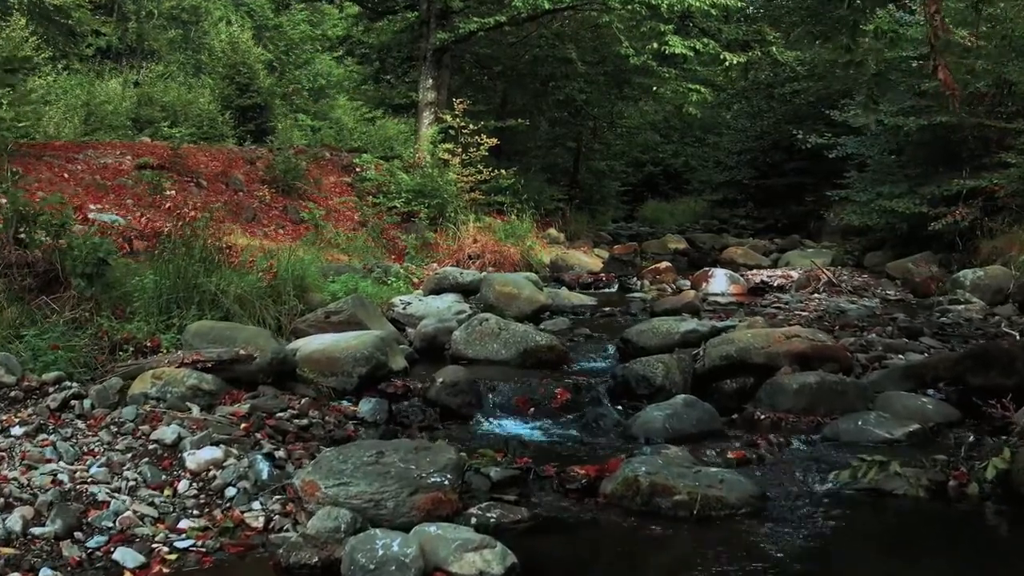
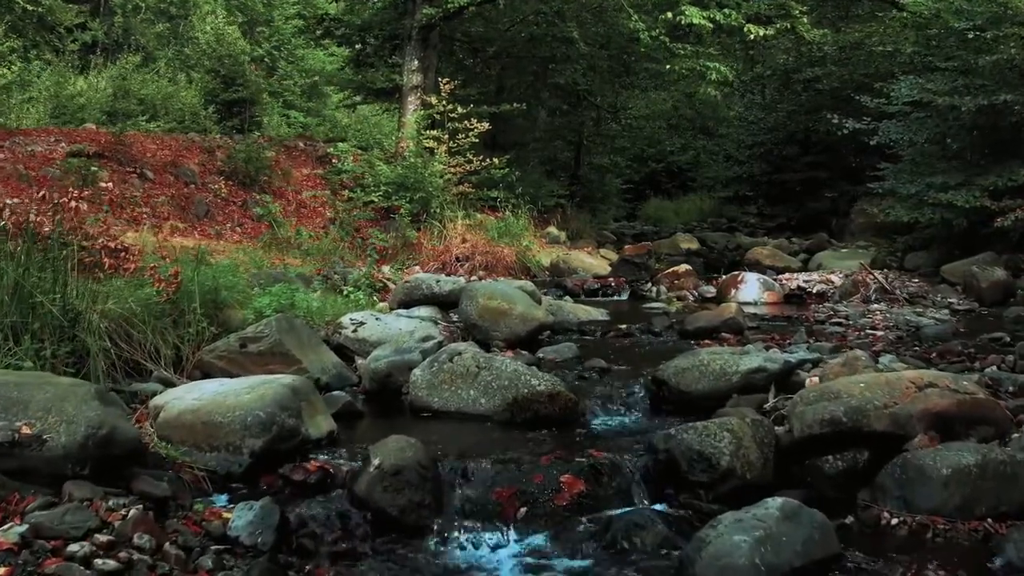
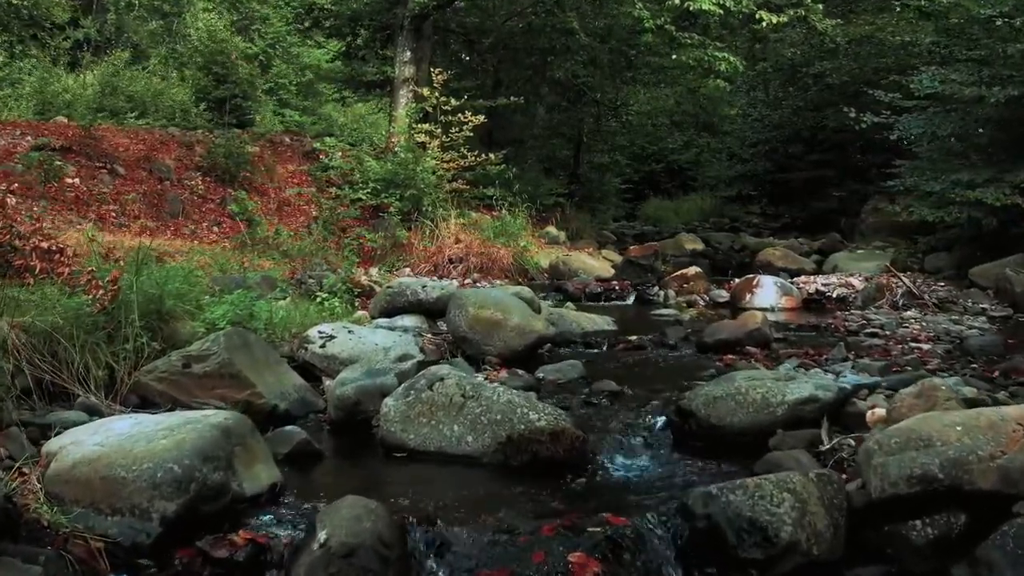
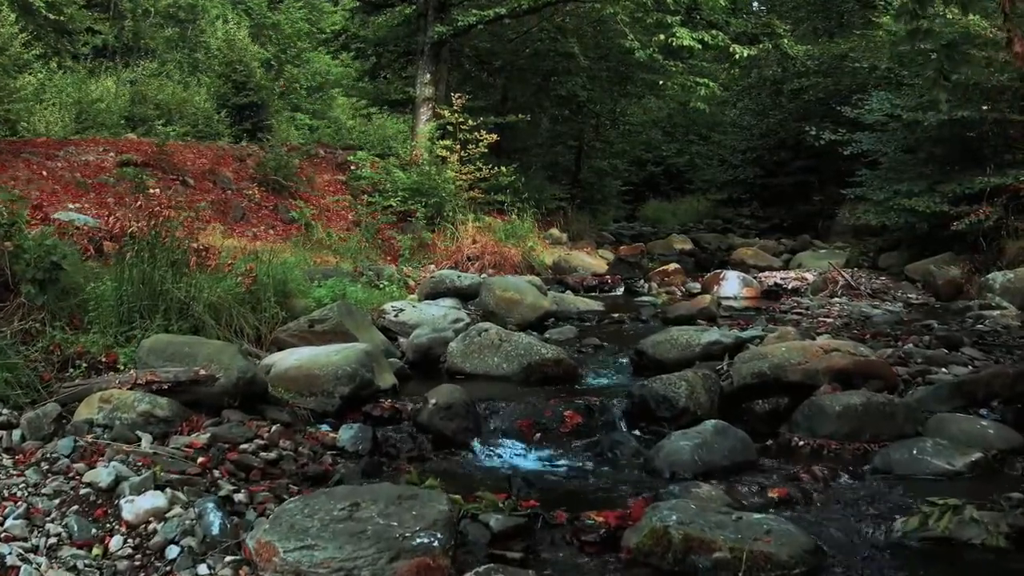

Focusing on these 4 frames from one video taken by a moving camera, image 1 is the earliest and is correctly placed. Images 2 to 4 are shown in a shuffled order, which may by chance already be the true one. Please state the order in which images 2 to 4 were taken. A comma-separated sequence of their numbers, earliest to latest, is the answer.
4, 2, 3
